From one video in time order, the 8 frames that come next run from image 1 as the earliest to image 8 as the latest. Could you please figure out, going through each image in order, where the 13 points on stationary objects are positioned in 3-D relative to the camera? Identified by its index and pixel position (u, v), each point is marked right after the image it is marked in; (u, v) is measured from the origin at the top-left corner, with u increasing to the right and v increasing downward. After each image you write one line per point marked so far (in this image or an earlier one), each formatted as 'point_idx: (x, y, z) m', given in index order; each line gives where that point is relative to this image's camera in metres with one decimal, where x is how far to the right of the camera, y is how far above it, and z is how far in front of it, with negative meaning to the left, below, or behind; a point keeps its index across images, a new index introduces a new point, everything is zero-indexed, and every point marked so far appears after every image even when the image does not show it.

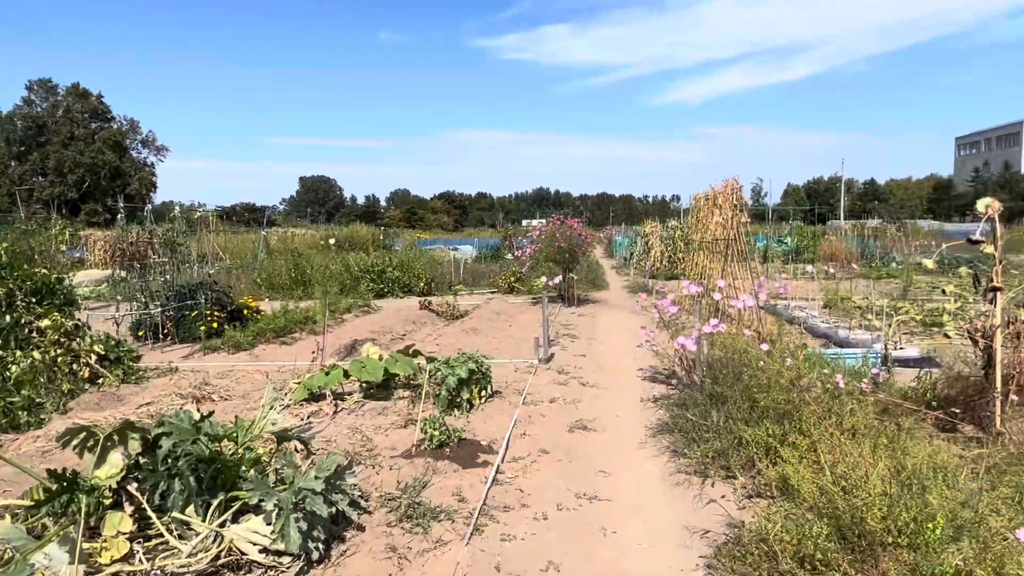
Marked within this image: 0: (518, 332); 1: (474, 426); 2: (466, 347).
0: (+0.1, -0.6, +8.3) m
1: (-0.3, -1.0, +4.6) m
2: (-0.5, -0.7, +7.4) m
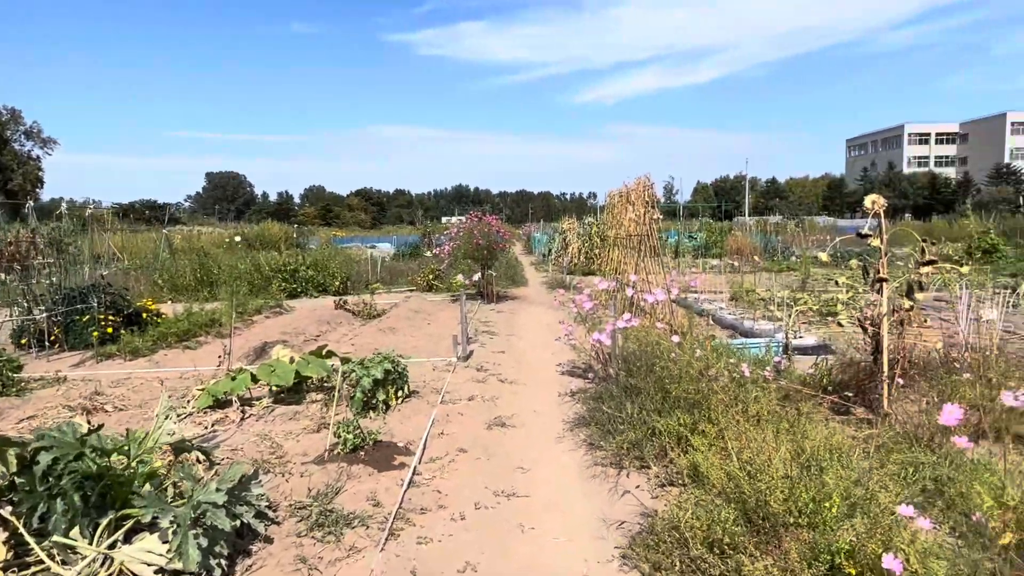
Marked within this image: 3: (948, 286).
0: (-0.9, -0.5, +8.2) m
1: (-0.8, -0.9, +4.4) m
2: (-1.4, -0.7, +7.2) m
3: (+4.2, 0.0, +6.3) m
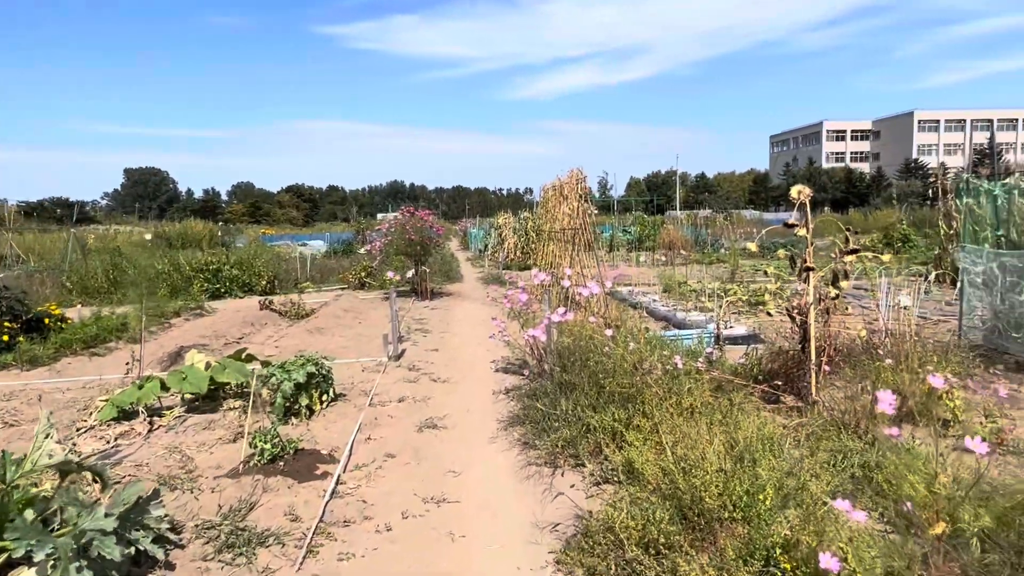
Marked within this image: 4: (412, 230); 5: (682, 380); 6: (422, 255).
0: (-1.8, -0.5, +8.0) m
1: (-1.3, -0.9, +4.2) m
2: (-2.1, -0.6, +6.9) m
3: (+3.5, +0.1, +6.5) m
4: (-1.7, +1.0, +10.8) m
5: (+1.1, -0.6, +4.3) m
6: (-1.5, +0.5, +11.0) m
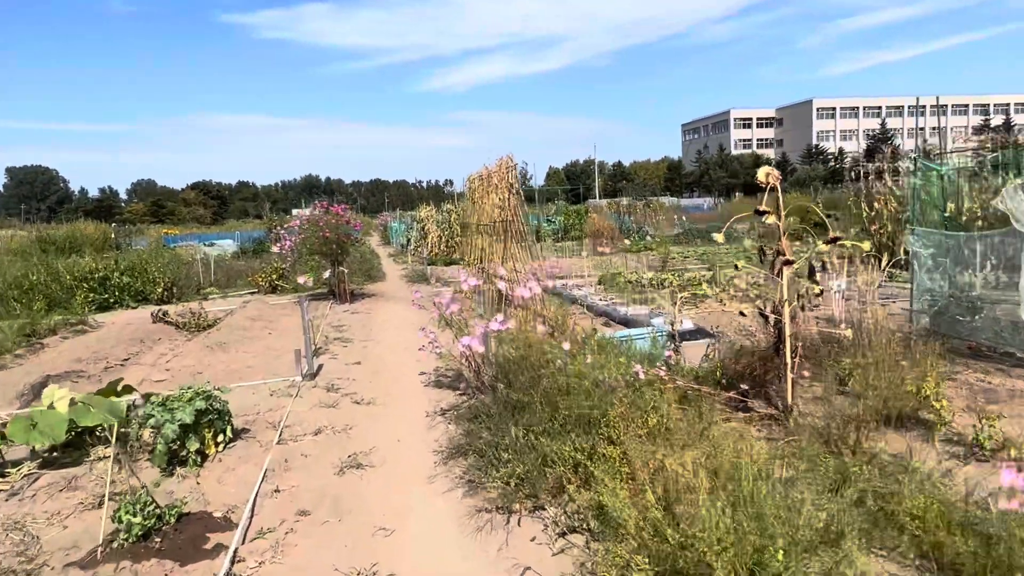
0: (-2.5, -0.6, +7.0) m
1: (-1.6, -1.0, +3.4) m
2: (-2.8, -0.7, +5.9) m
3: (+2.9, +0.3, +6.2) m
4: (-2.8, +0.9, +9.9) m
5: (+0.8, -0.6, +3.7) m
6: (-2.7, +0.5, +10.0) m
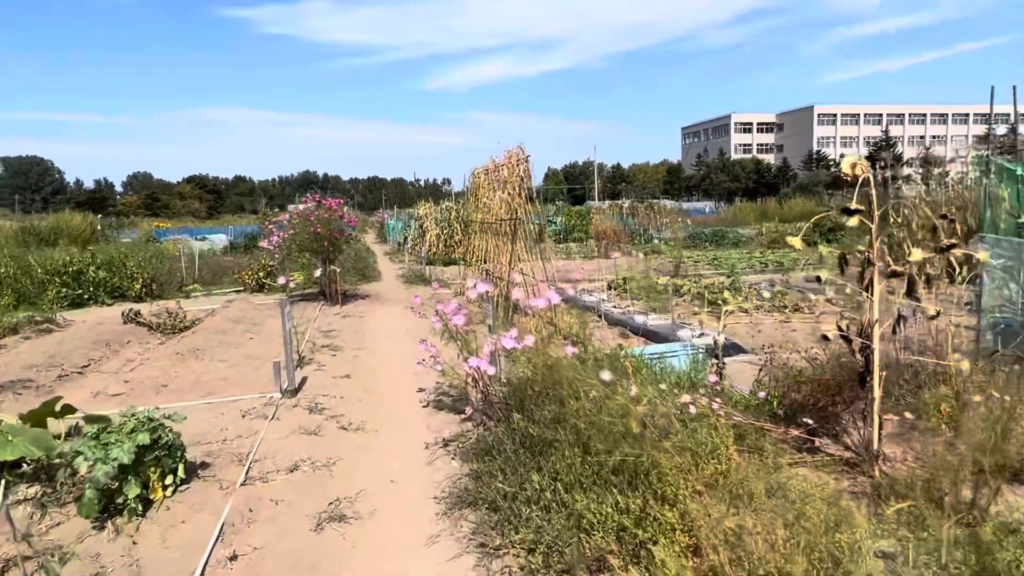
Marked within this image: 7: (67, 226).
0: (-2.4, -0.6, +6.3) m
1: (-1.5, -1.1, +2.6) m
2: (-2.7, -0.7, +5.2) m
3: (+3.0, +0.1, +5.5) m
4: (-2.7, +0.9, +9.1) m
5: (+0.9, -0.7, +3.0) m
6: (-2.6, +0.5, +9.3) m
7: (-12.8, +1.7, +18.5) m
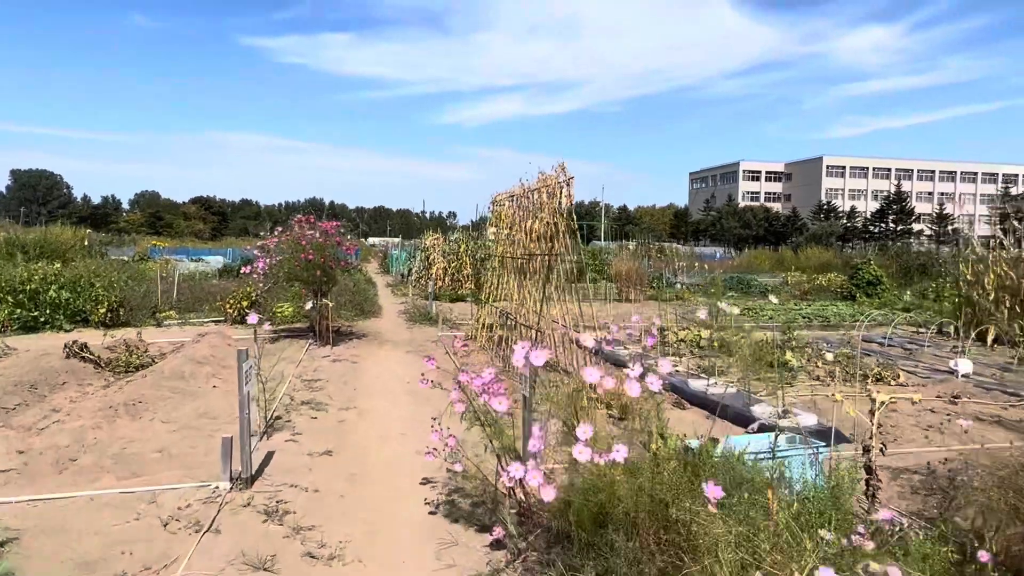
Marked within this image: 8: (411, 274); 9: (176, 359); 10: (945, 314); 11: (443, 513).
0: (-2.2, -0.9, +4.9) m
1: (-1.3, -1.2, +1.2) m
2: (-2.4, -1.0, +3.8) m
3: (+3.3, -0.4, +4.1) m
4: (-2.4, +0.5, +7.8) m
5: (+1.1, -0.9, +1.6) m
6: (-2.3, +0.1, +8.0) m
7: (-12.4, +1.2, +17.3) m
8: (-2.8, +0.4, +17.9) m
9: (-3.3, -0.7, +6.4) m
10: (+7.7, -0.5, +11.6) m
11: (-0.3, -1.1, +3.2) m
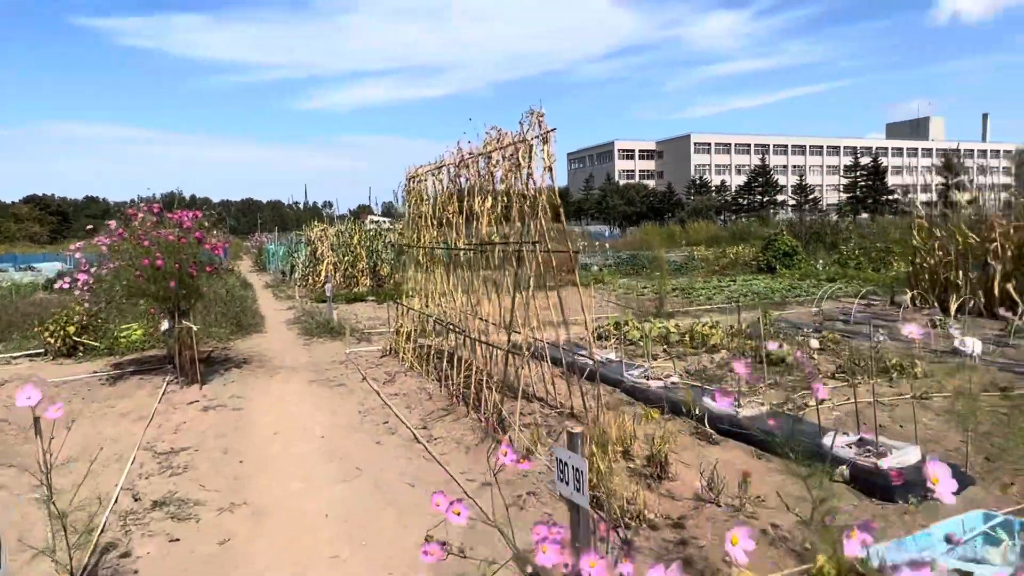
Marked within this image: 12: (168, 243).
0: (-2.2, -1.1, +2.8) m
1: (-0.6, -1.4, -0.7) m
2: (-2.3, -1.2, +1.7) m
3: (+3.2, -0.2, +3.0) m
4: (-3.0, +0.3, +5.6) m
5: (+1.6, -1.0, +0.2) m
6: (-2.9, -0.1, +5.8) m
7: (-14.6, +0.6, +13.1) m
8: (-5.1, +0.4, +15.4) m
9: (-3.6, -0.9, +4.1) m
10: (+6.3, +0.1, +11.1) m
11: (-0.1, -1.2, +1.5) m
12: (-3.0, +0.4, +5.6) m
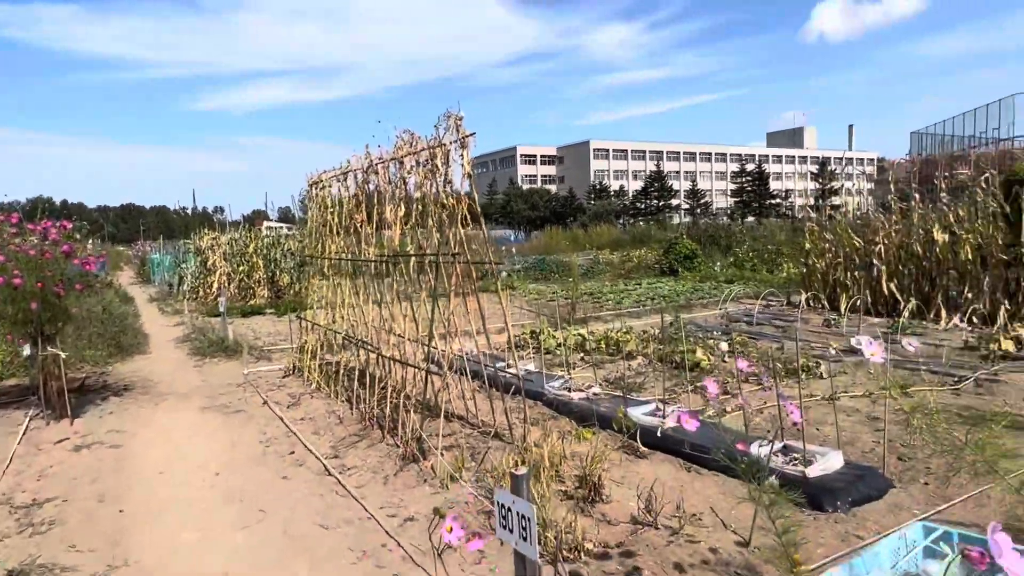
0: (-2.5, -1.2, +2.2) m
1: (-0.4, -1.4, -1.0) m
2: (-2.3, -1.3, +1.1) m
3: (+2.9, -0.2, +3.2) m
4: (-3.7, +0.2, +4.9) m
5: (+1.7, -1.0, +0.1) m
6: (-3.6, -0.2, +5.1) m
7: (-16.2, +0.2, +10.7) m
8: (-7.2, +0.1, +14.3) m
9: (-4.0, -1.1, +3.3) m
10: (+4.7, +0.1, +11.6) m
11: (-0.2, -1.2, +1.2) m
12: (-3.6, +0.2, +4.9) m
